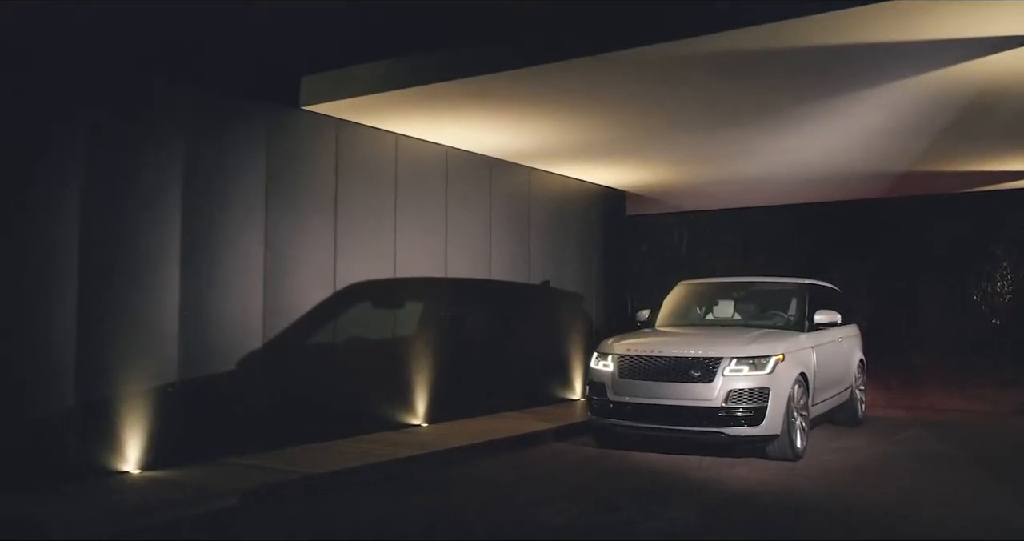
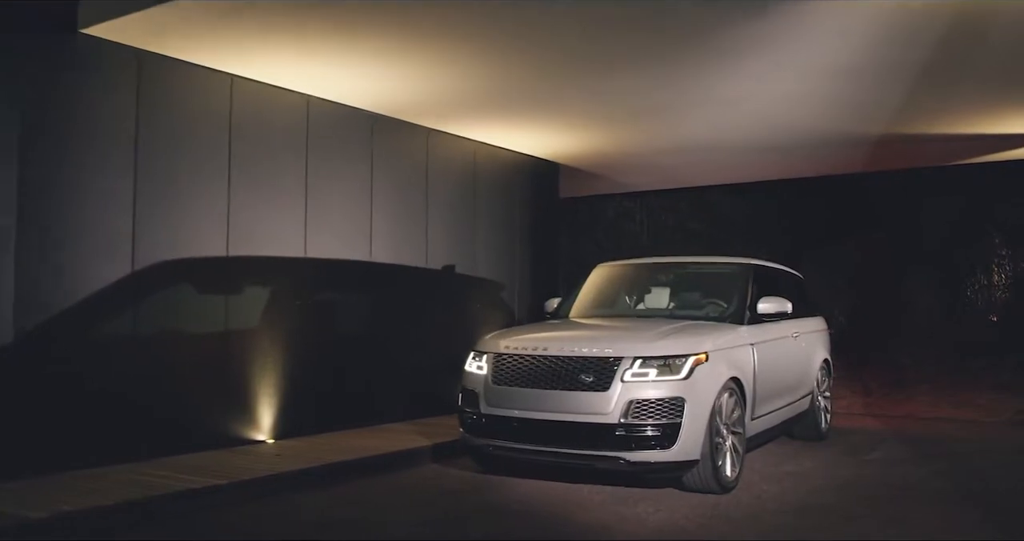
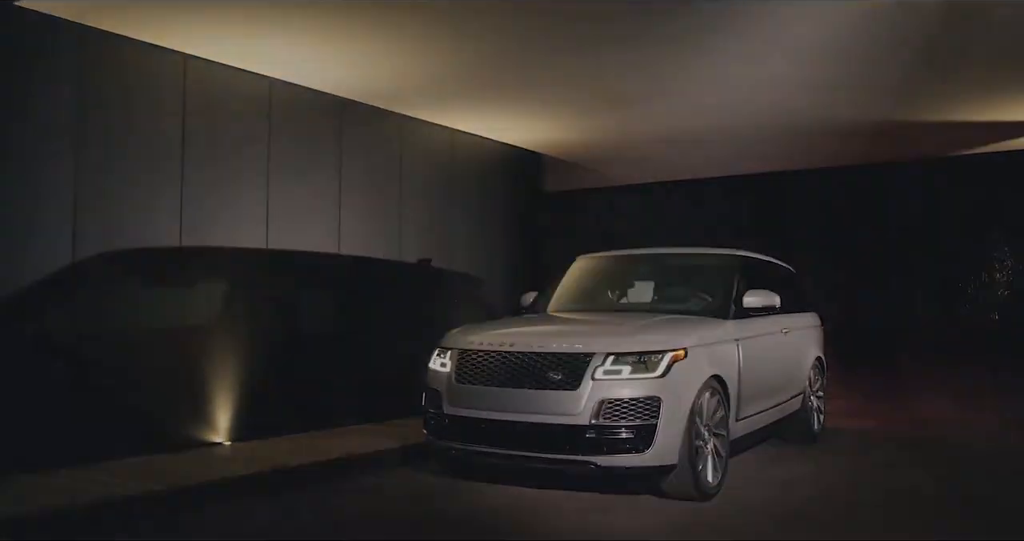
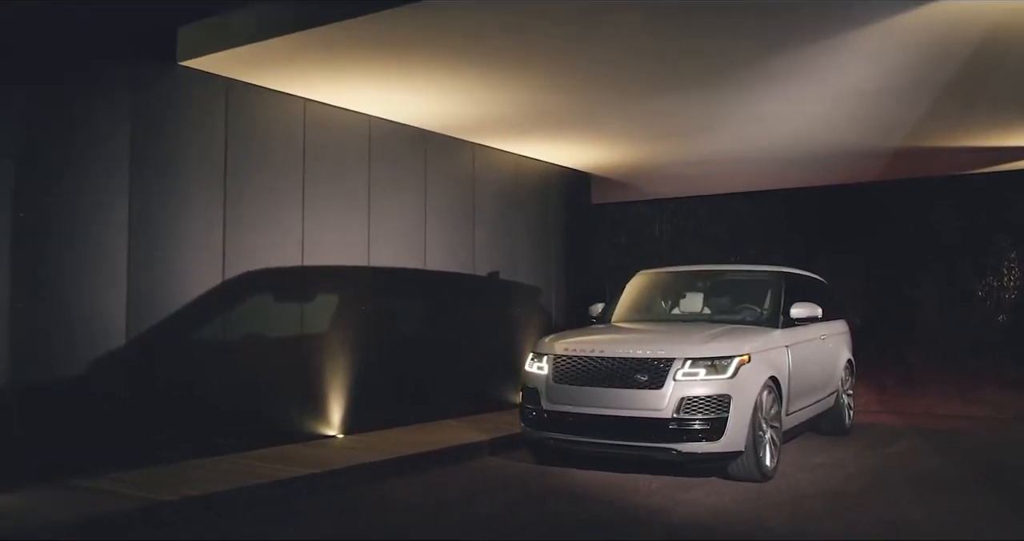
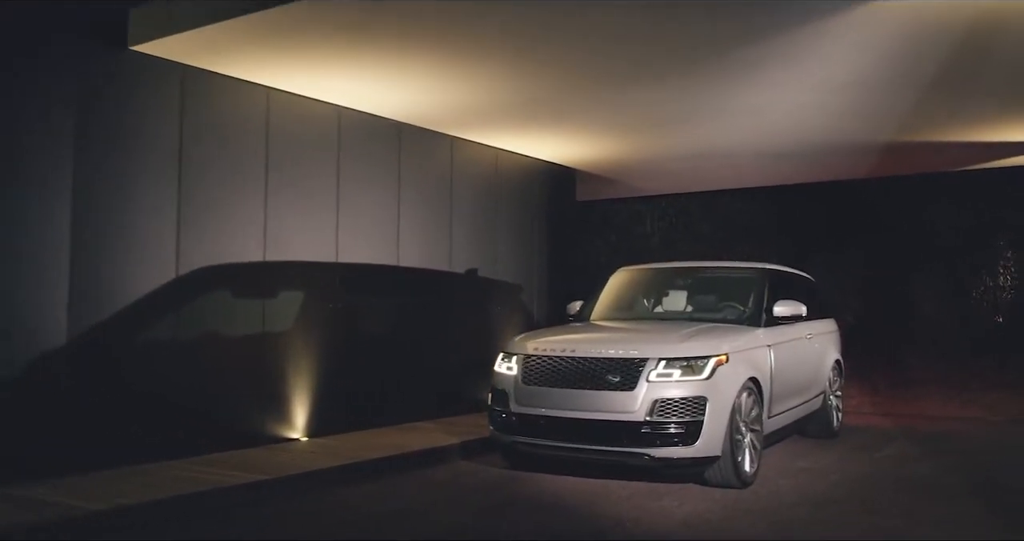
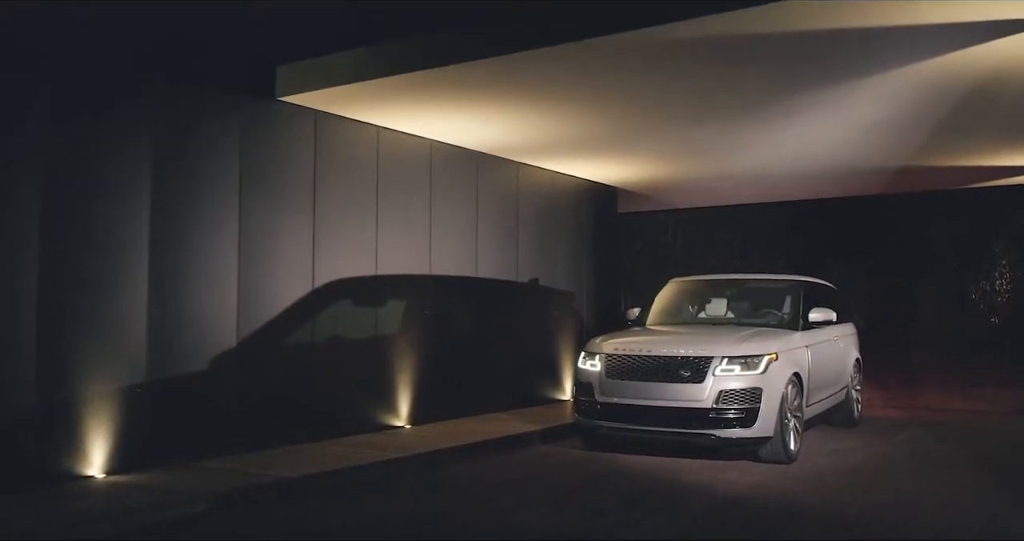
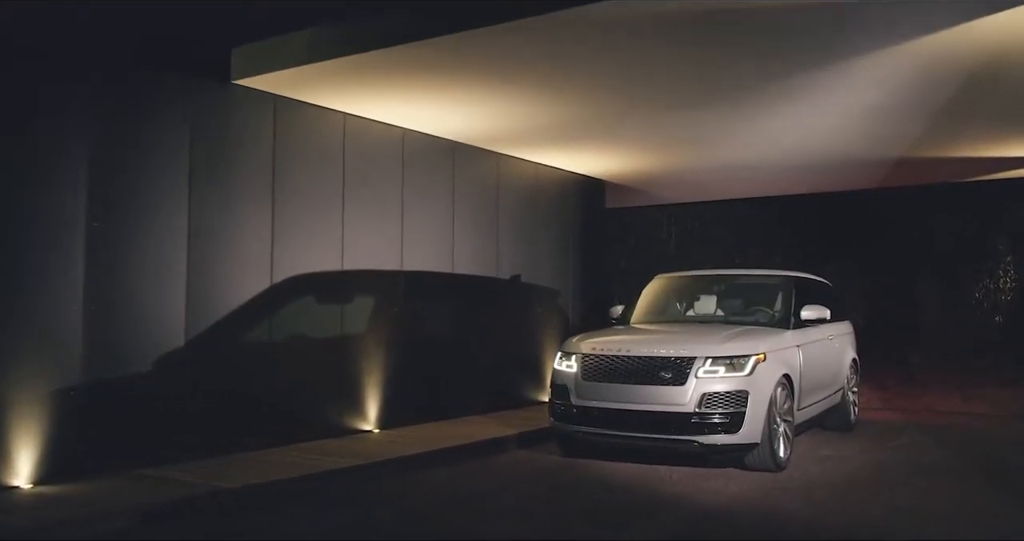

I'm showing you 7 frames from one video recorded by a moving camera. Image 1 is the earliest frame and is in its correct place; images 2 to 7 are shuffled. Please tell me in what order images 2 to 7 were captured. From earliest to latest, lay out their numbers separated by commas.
6, 7, 4, 5, 2, 3
